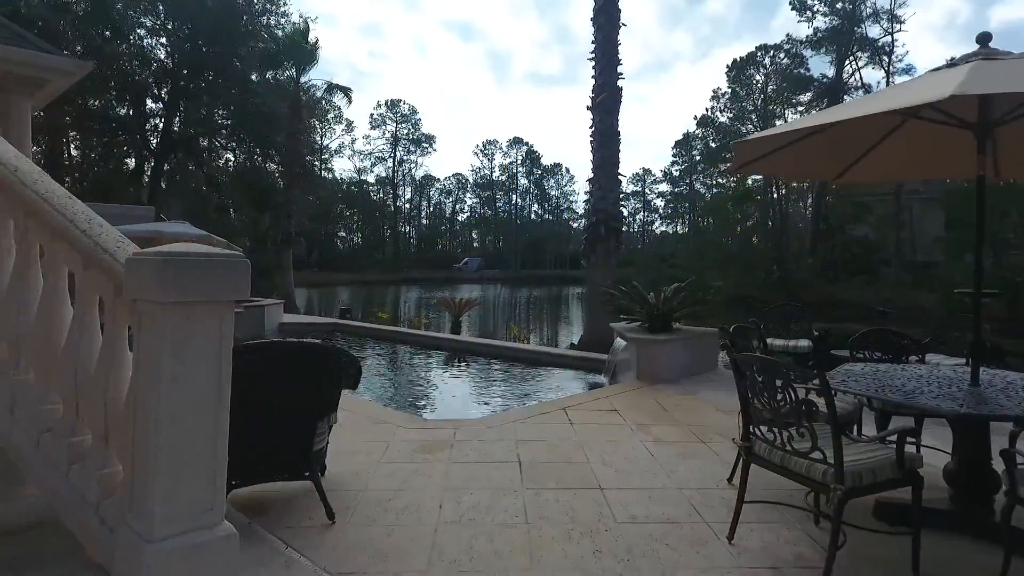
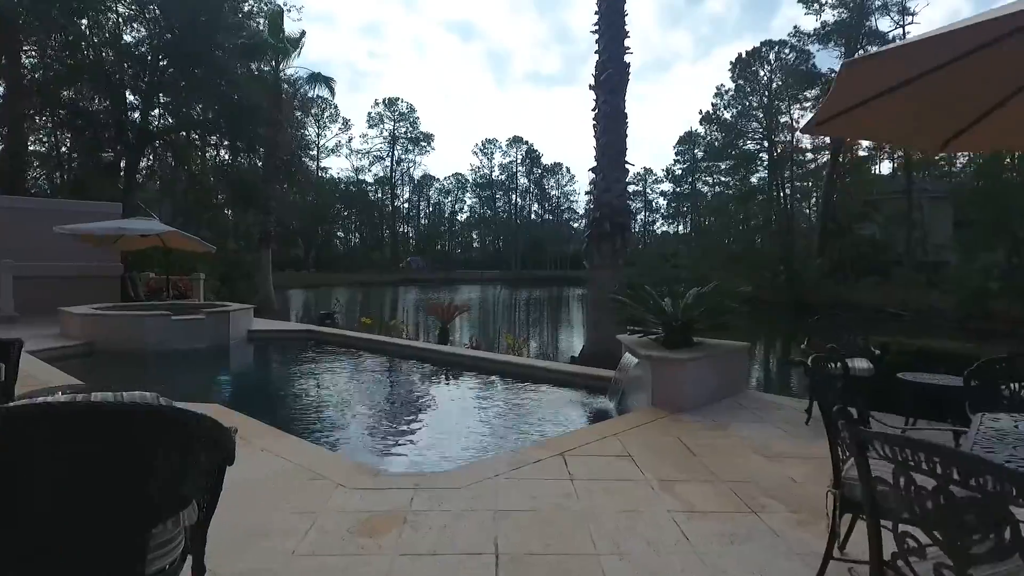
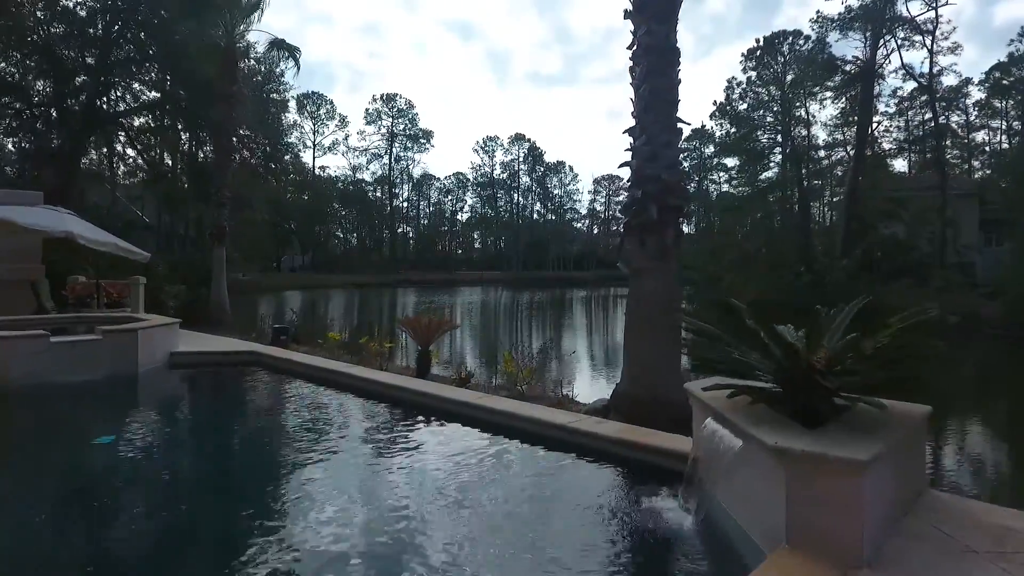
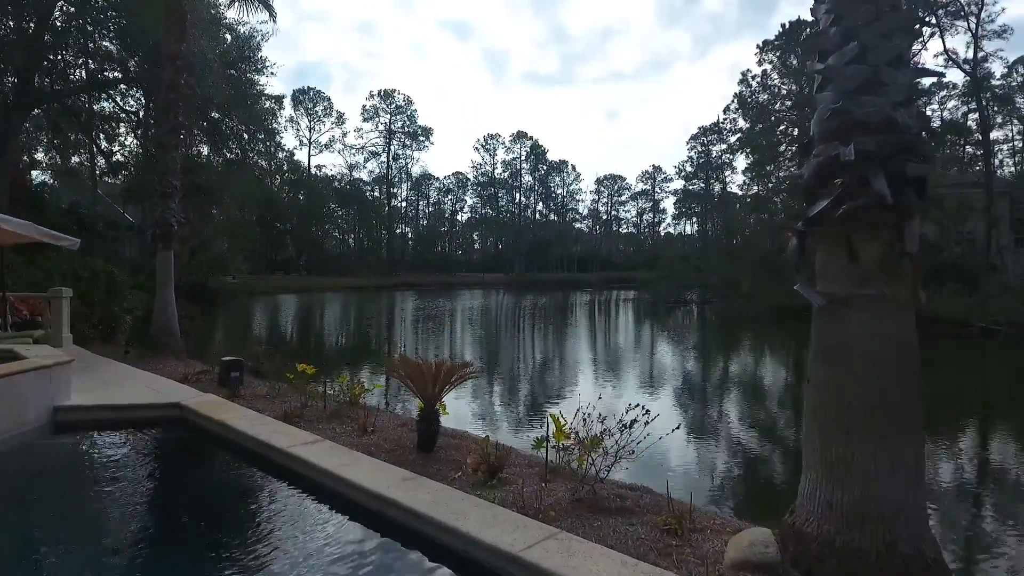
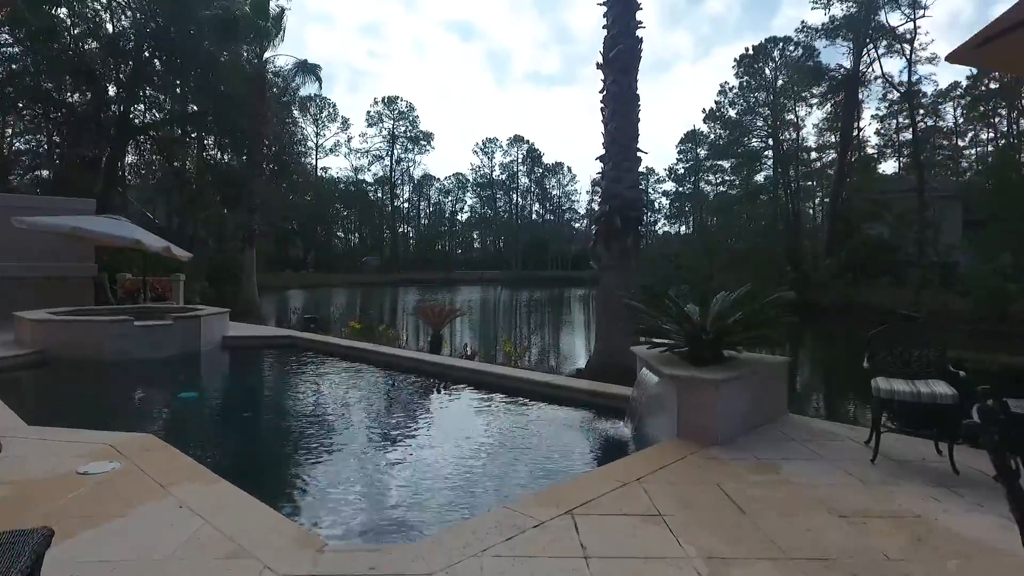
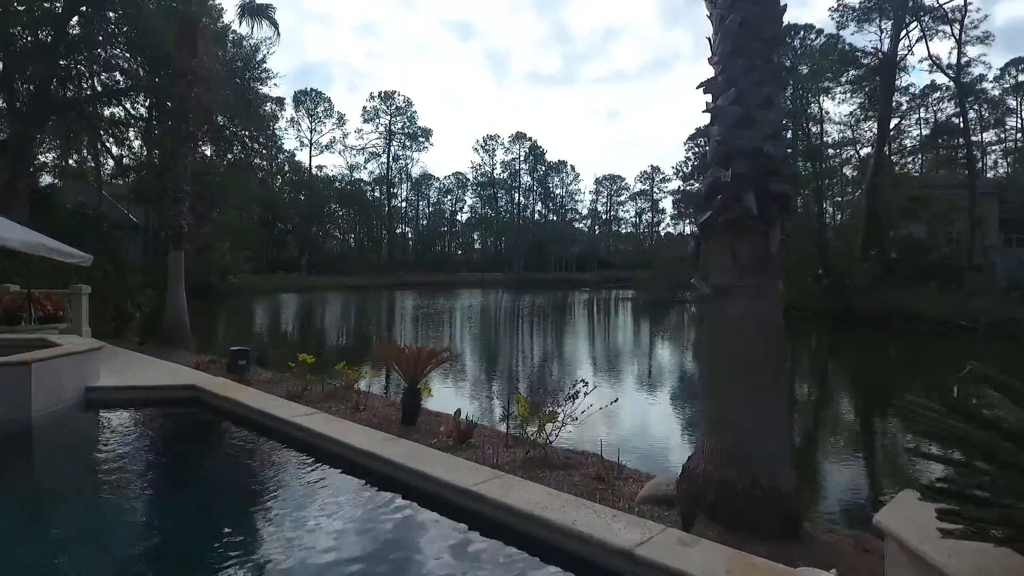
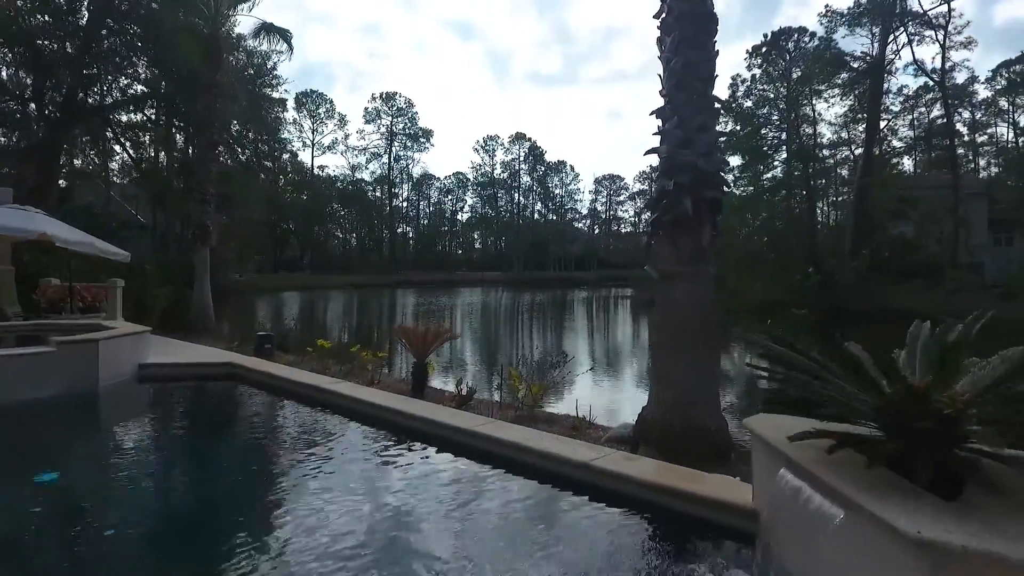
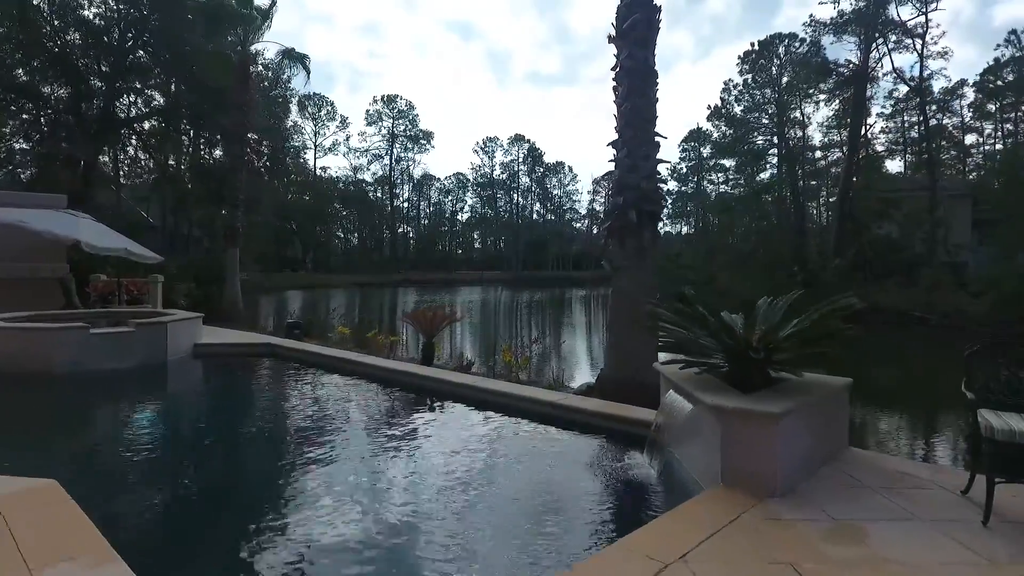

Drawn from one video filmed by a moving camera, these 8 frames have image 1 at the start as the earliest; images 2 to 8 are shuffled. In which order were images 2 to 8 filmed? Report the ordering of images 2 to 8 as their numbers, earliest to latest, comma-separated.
2, 5, 8, 3, 7, 6, 4
